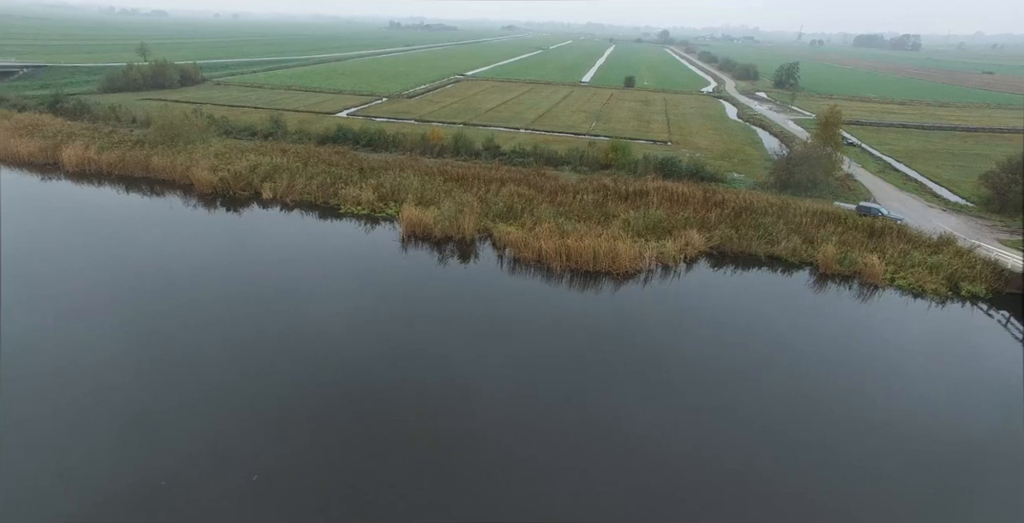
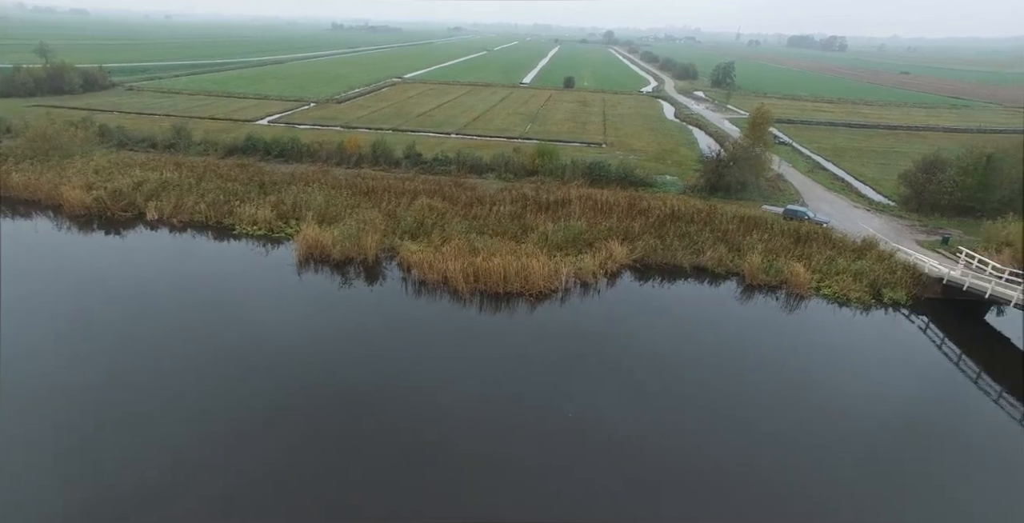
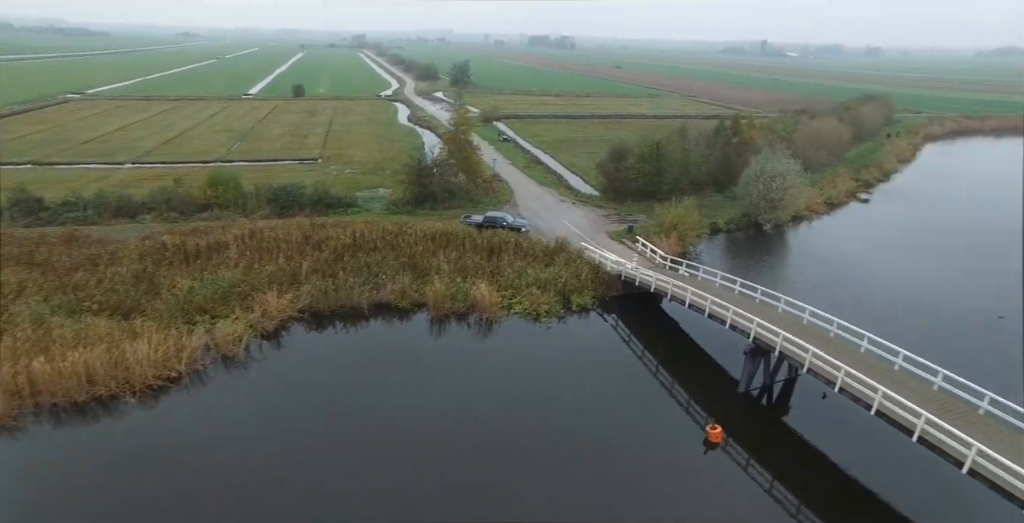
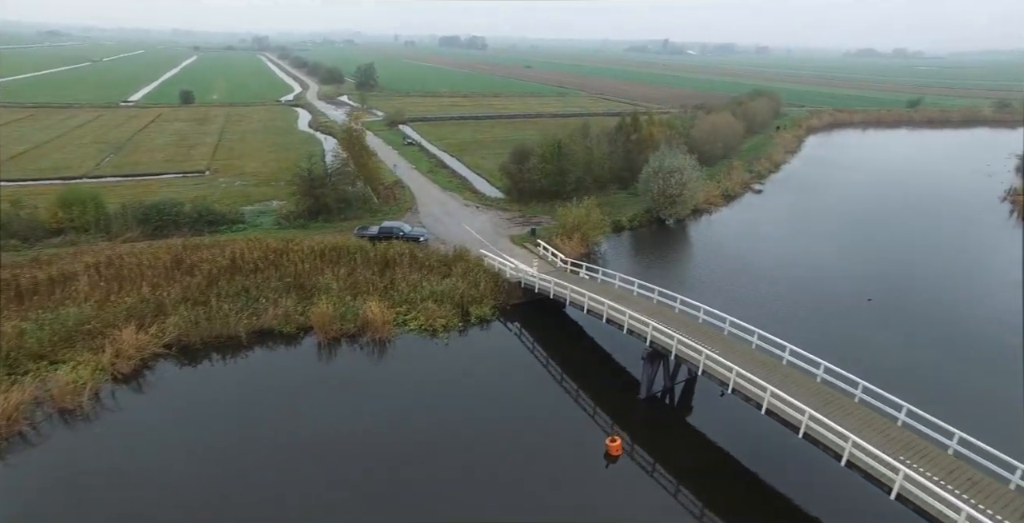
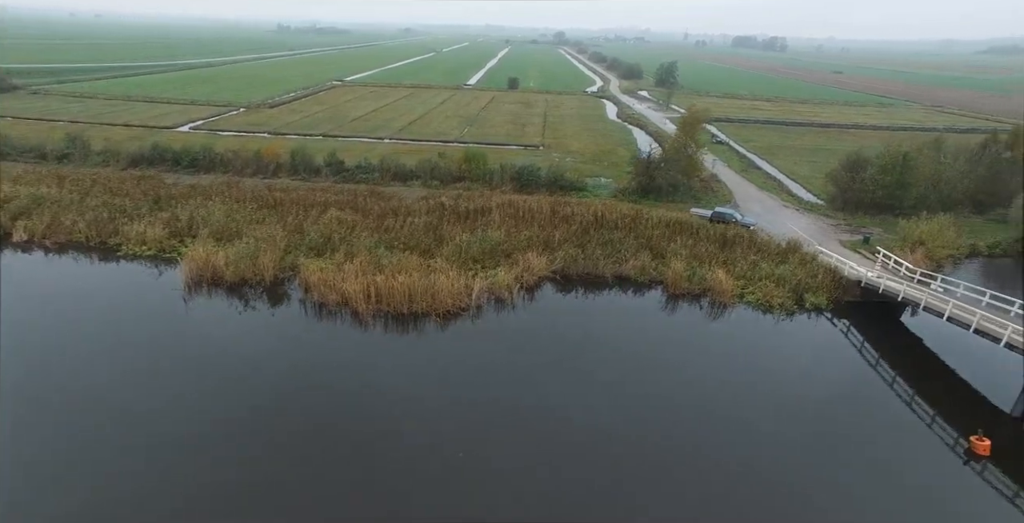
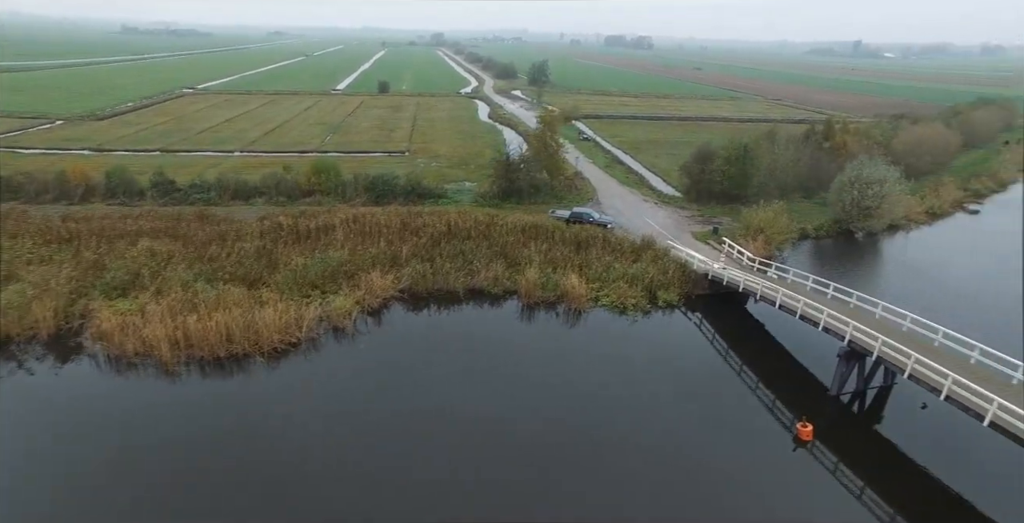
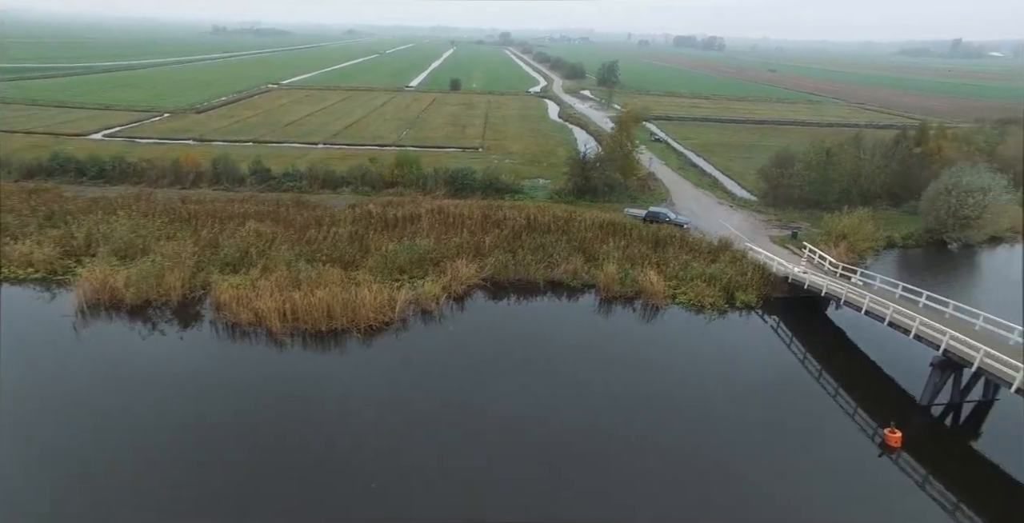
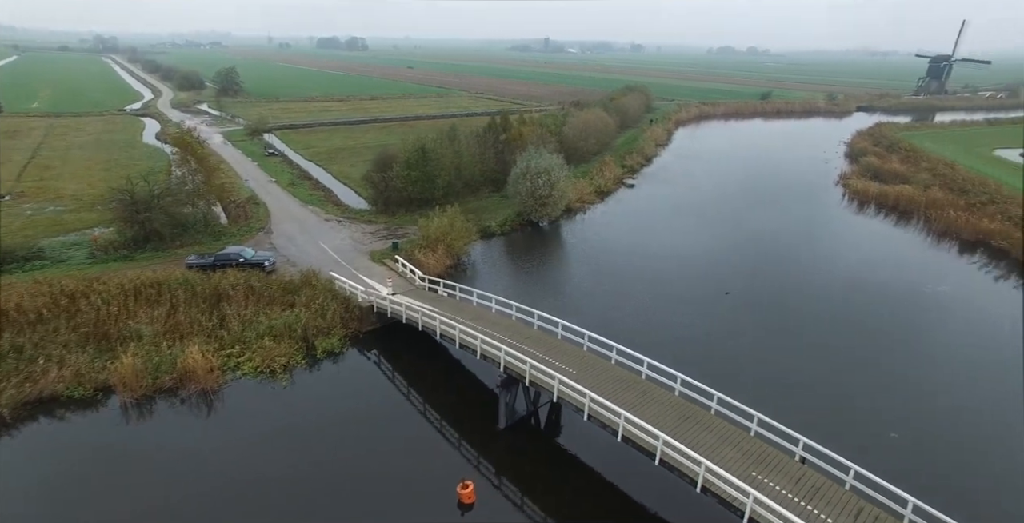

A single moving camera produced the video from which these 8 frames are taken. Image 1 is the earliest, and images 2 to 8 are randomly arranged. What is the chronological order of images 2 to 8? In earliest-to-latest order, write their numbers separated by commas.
2, 5, 7, 6, 3, 4, 8
